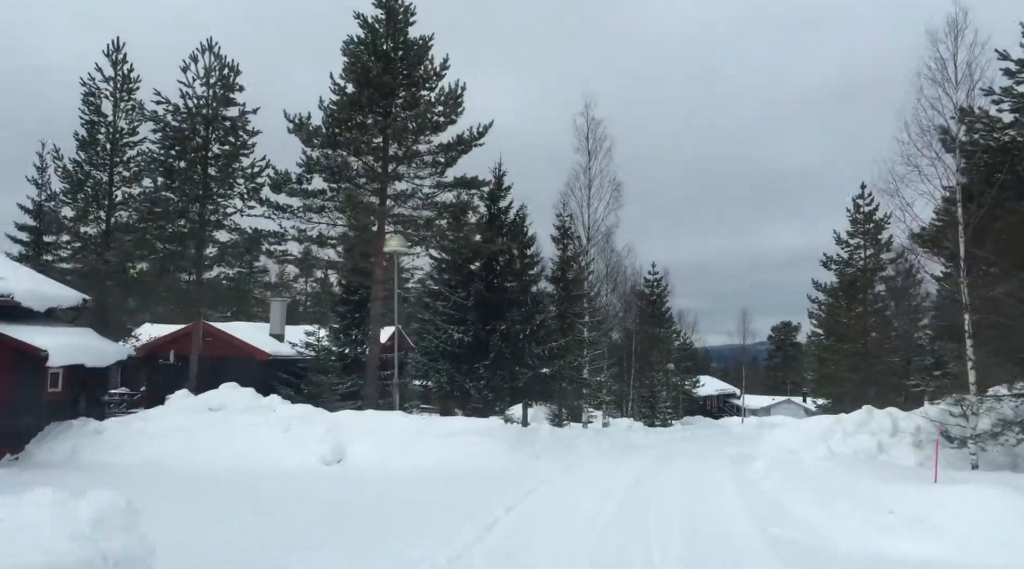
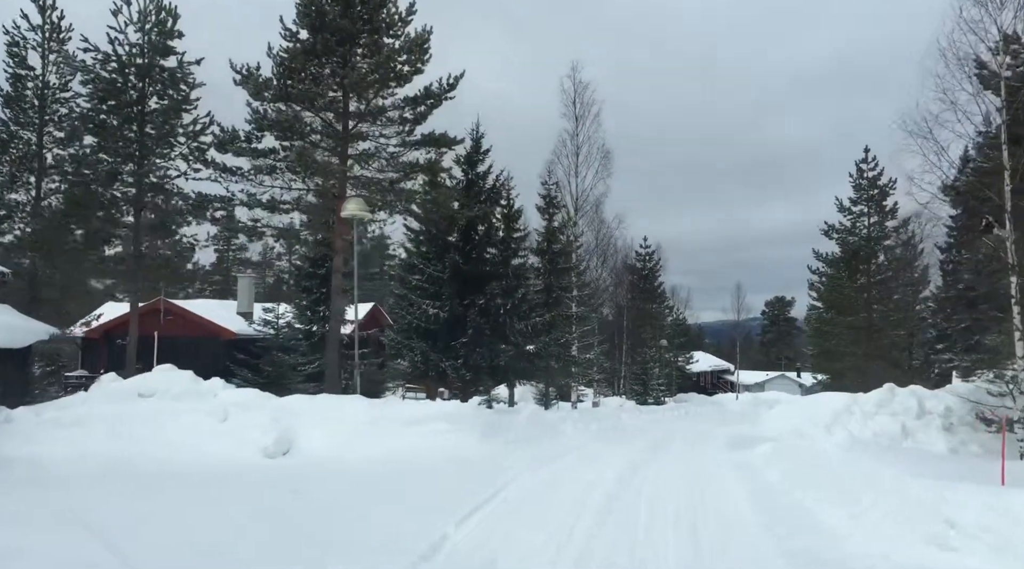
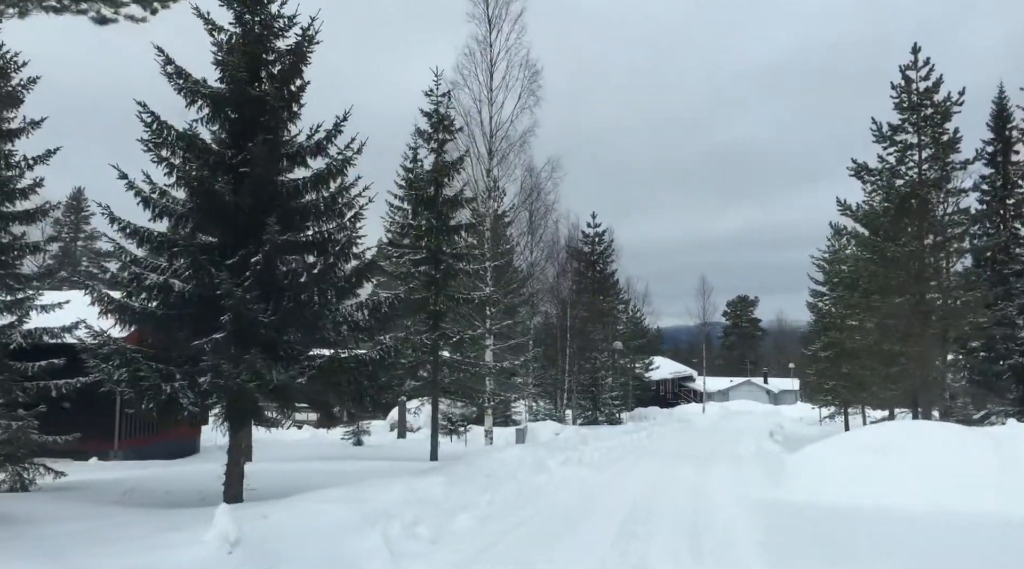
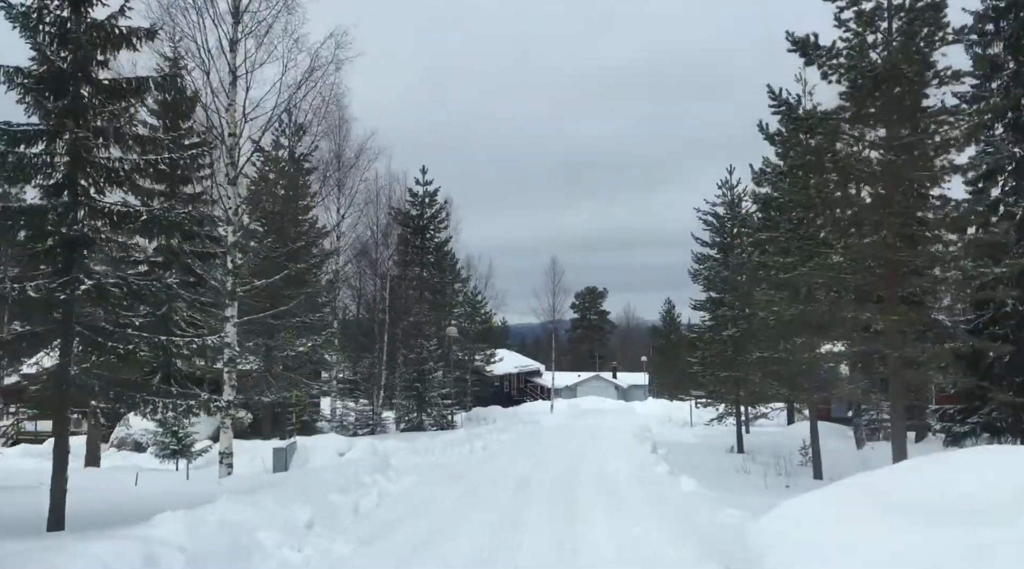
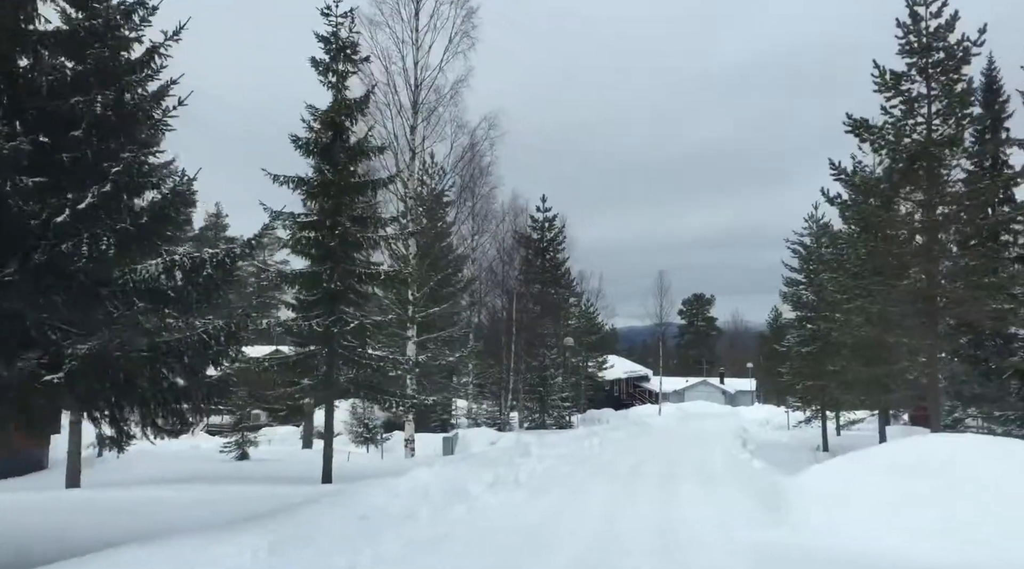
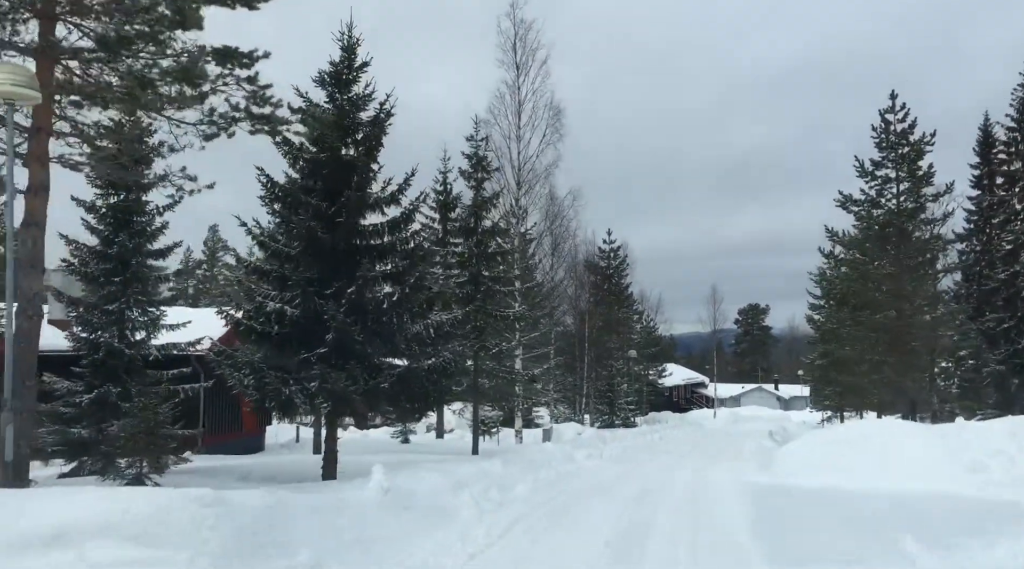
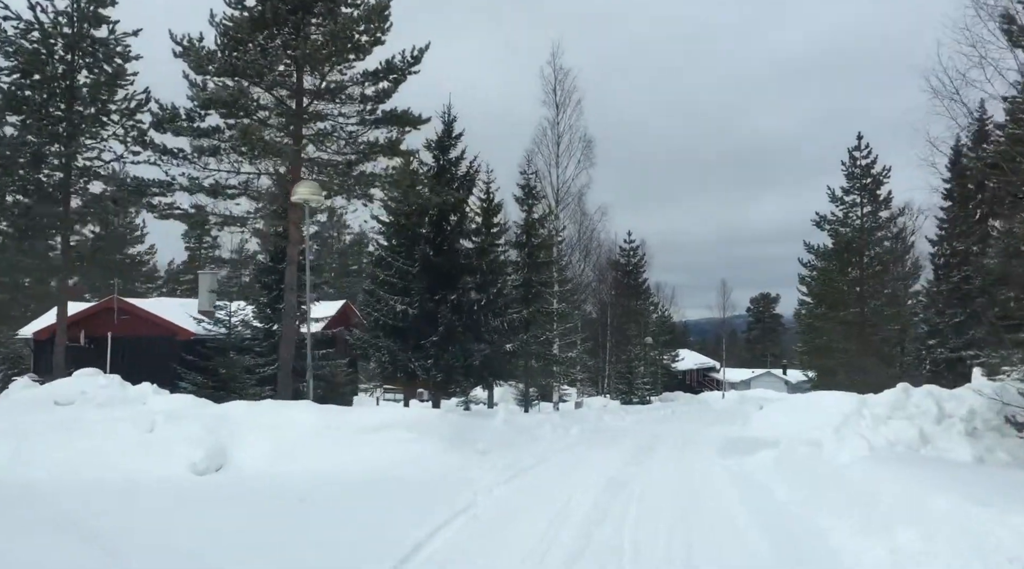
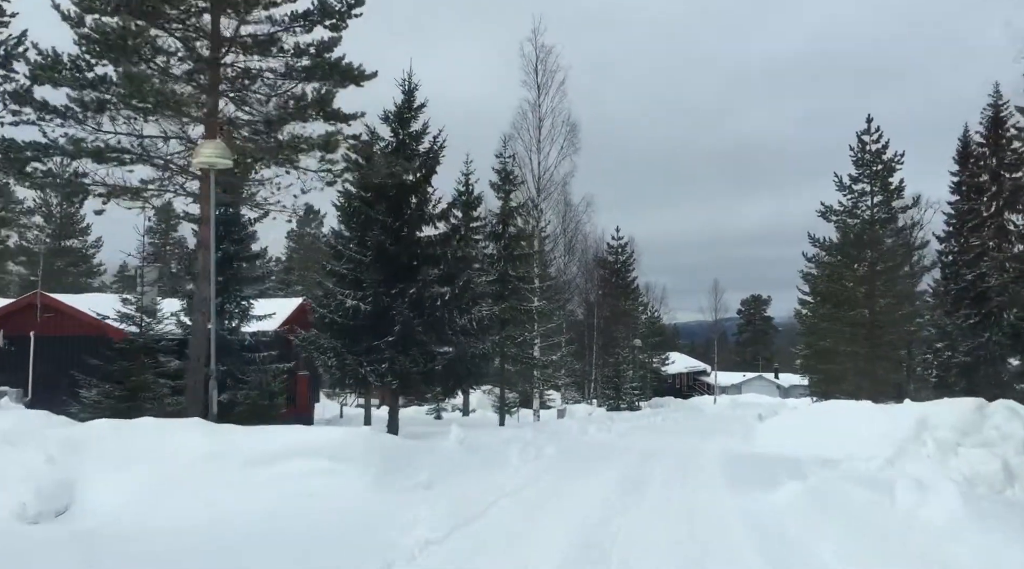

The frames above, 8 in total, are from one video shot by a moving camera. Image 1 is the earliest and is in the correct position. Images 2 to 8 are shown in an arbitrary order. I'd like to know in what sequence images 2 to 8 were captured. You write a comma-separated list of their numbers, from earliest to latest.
2, 7, 8, 6, 3, 5, 4
